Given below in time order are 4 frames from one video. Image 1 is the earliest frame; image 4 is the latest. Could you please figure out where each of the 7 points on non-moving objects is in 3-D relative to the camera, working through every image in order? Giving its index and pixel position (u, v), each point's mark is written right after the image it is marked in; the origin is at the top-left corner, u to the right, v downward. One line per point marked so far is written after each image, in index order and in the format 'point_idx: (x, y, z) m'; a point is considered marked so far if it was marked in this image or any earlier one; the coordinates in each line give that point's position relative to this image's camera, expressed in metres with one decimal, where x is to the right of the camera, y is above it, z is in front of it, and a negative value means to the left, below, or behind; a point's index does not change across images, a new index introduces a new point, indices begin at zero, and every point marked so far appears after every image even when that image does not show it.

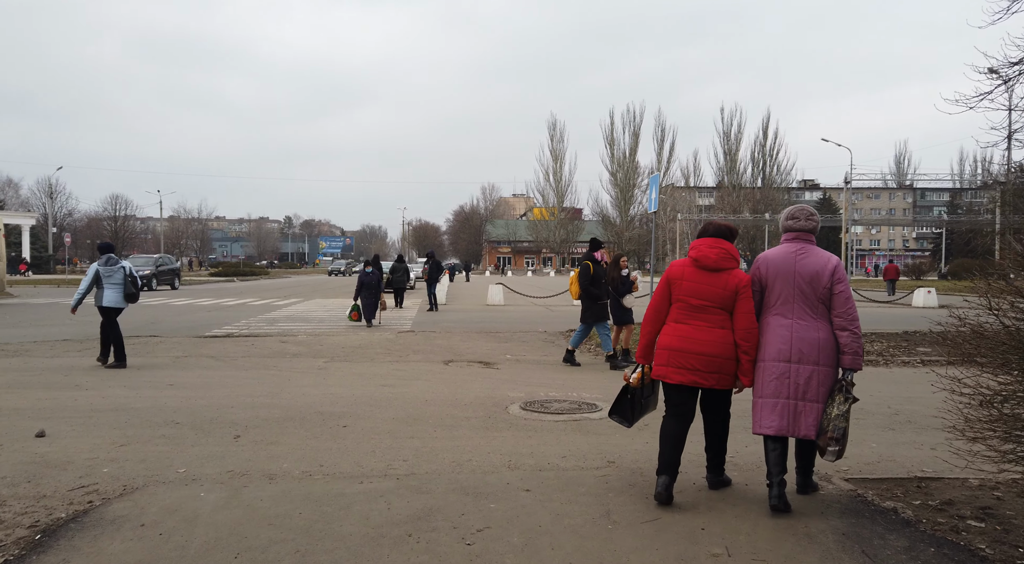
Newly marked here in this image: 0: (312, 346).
0: (-3.5, -1.1, +12.8) m
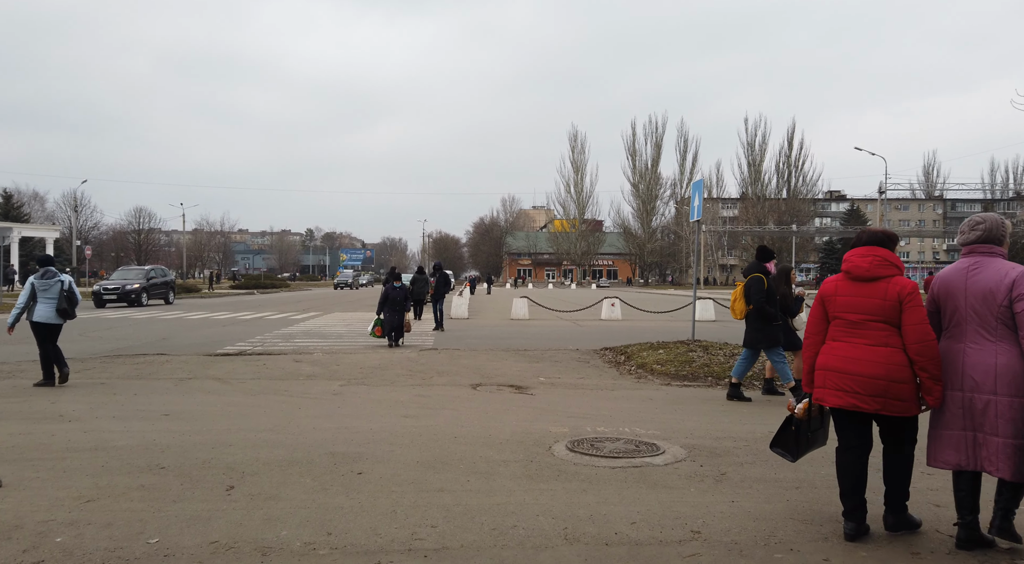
0: (-3.0, -1.3, +11.8) m
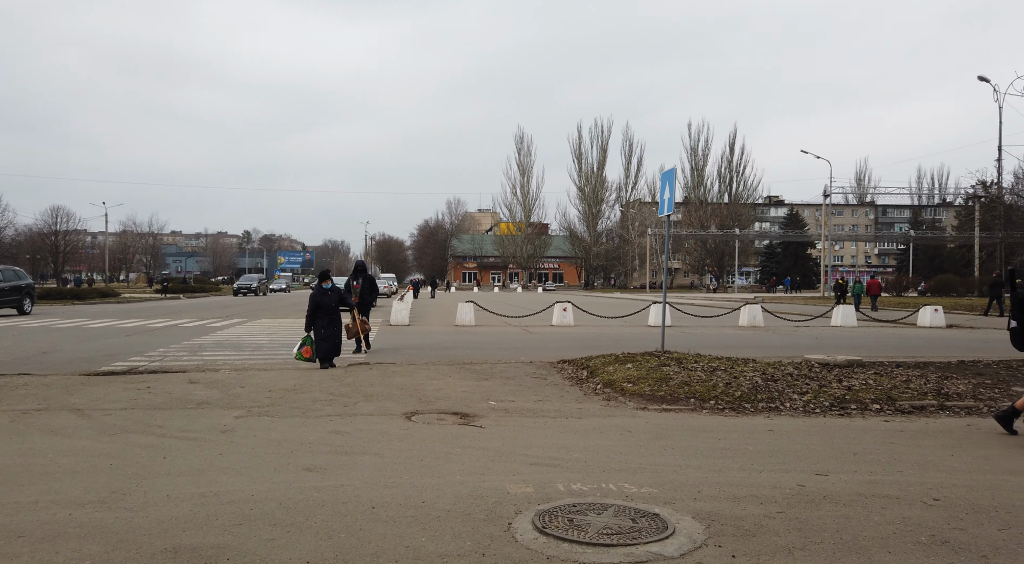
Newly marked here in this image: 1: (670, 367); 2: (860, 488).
0: (-3.7, -1.4, +9.6) m
1: (+2.4, -1.3, +10.9) m
2: (+2.7, -1.6, +5.7) m
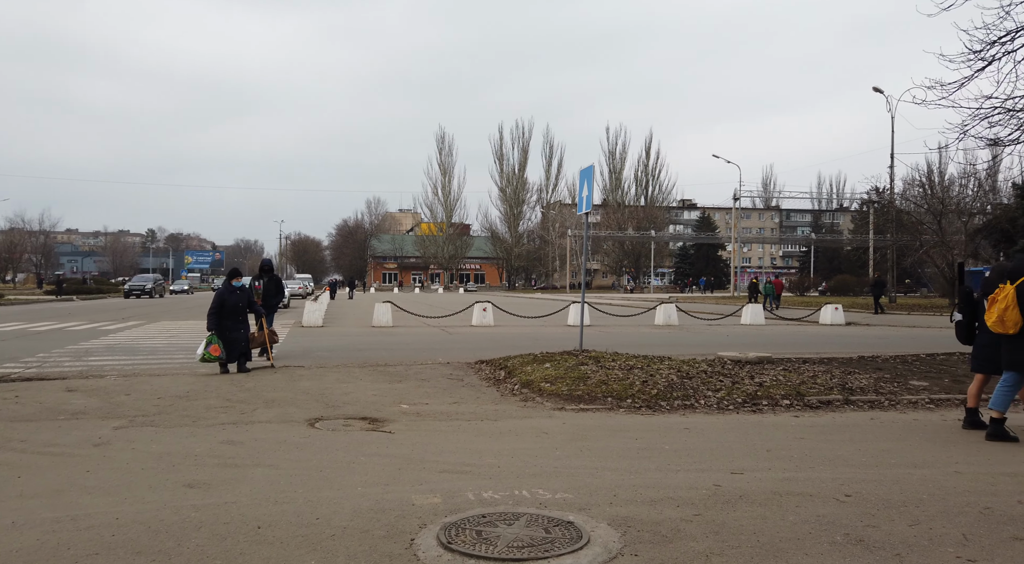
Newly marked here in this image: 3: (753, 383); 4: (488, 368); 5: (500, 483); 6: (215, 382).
0: (-4.8, -1.4, +8.9) m
1: (+1.1, -1.2, +10.8) m
2: (+2.0, -1.6, +5.6) m
3: (+3.4, -1.4, +10.5) m
4: (-0.4, -1.4, +11.8) m
5: (-0.1, -1.4, +5.1) m
6: (-3.7, -1.3, +9.3) m
